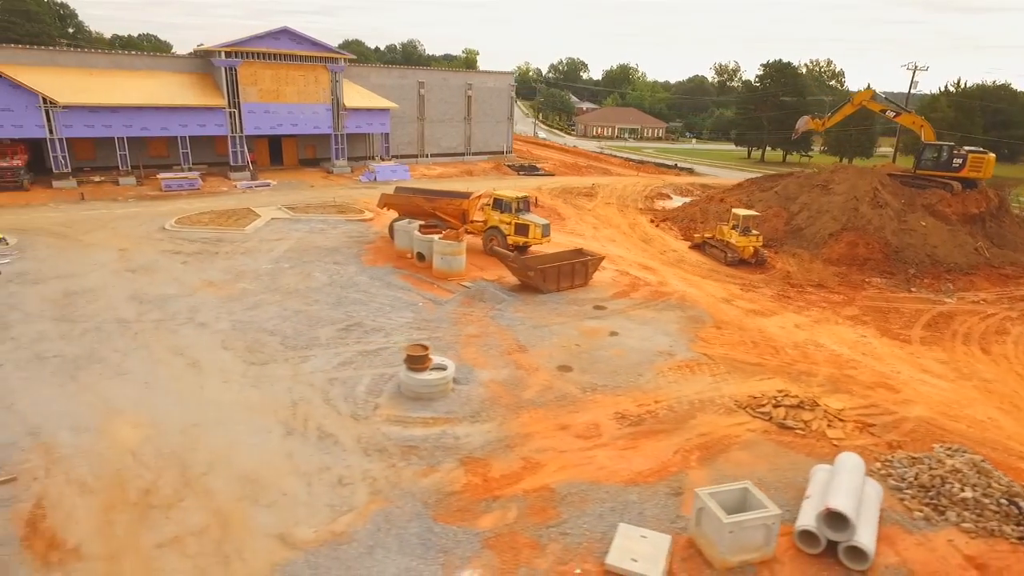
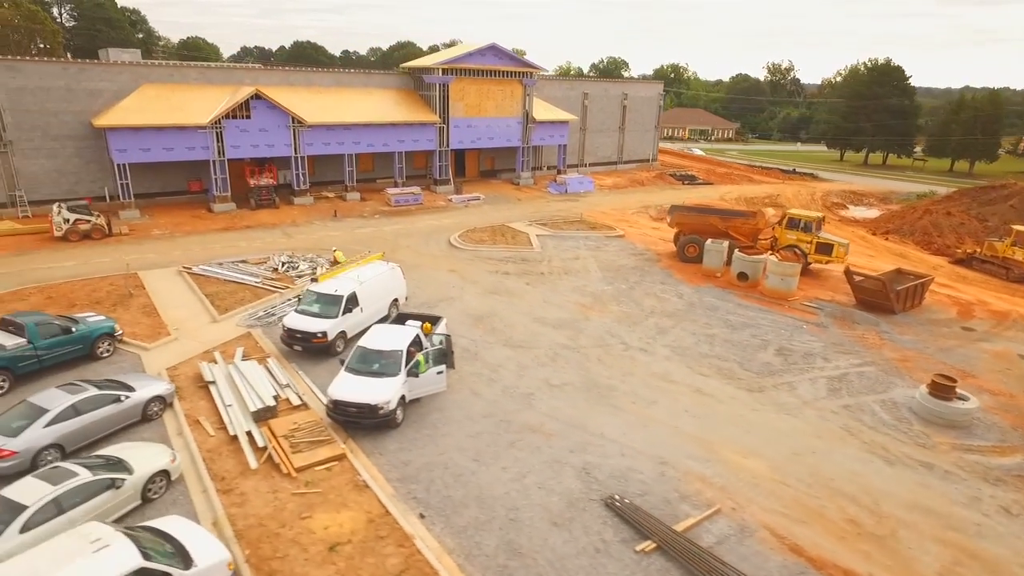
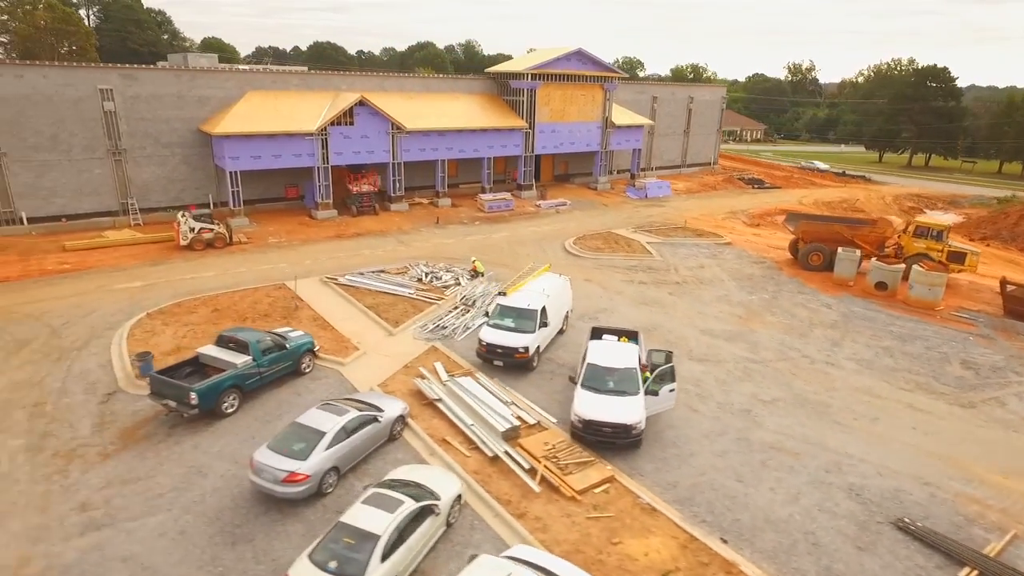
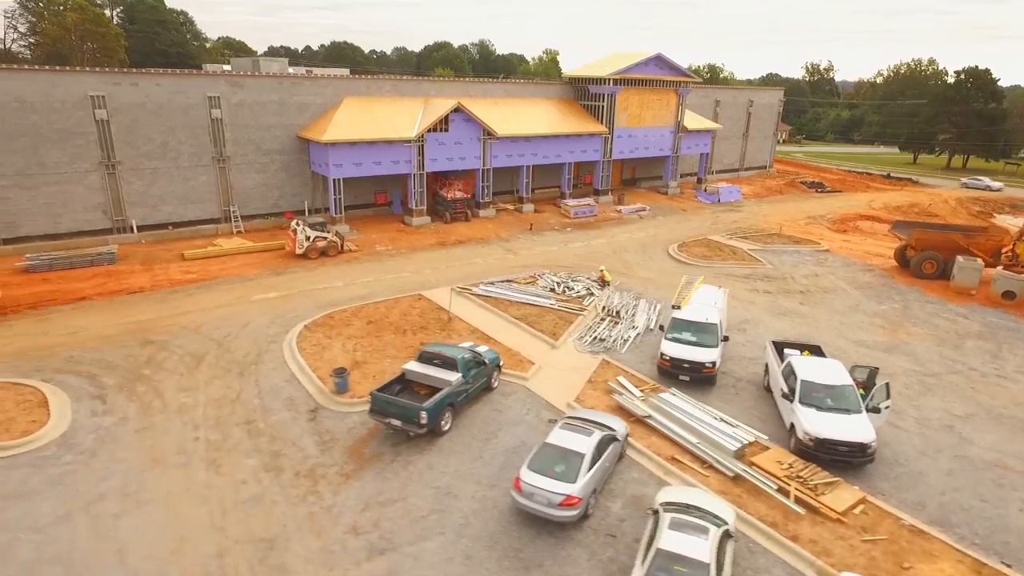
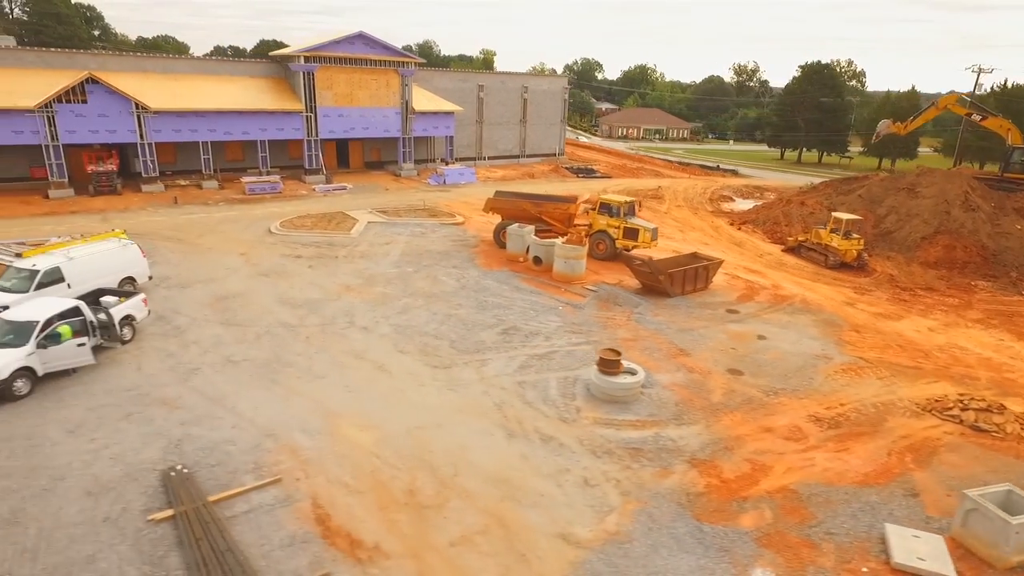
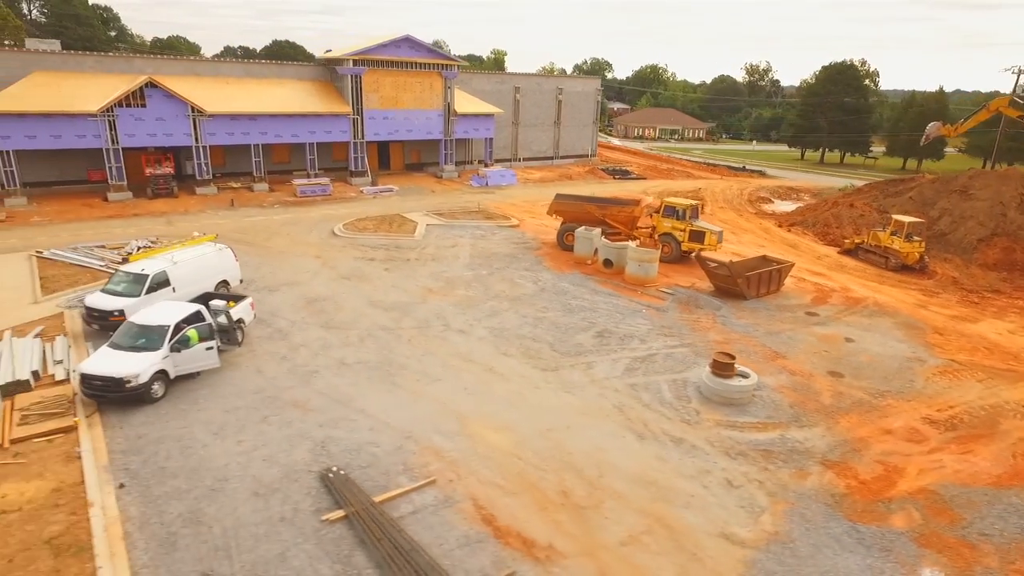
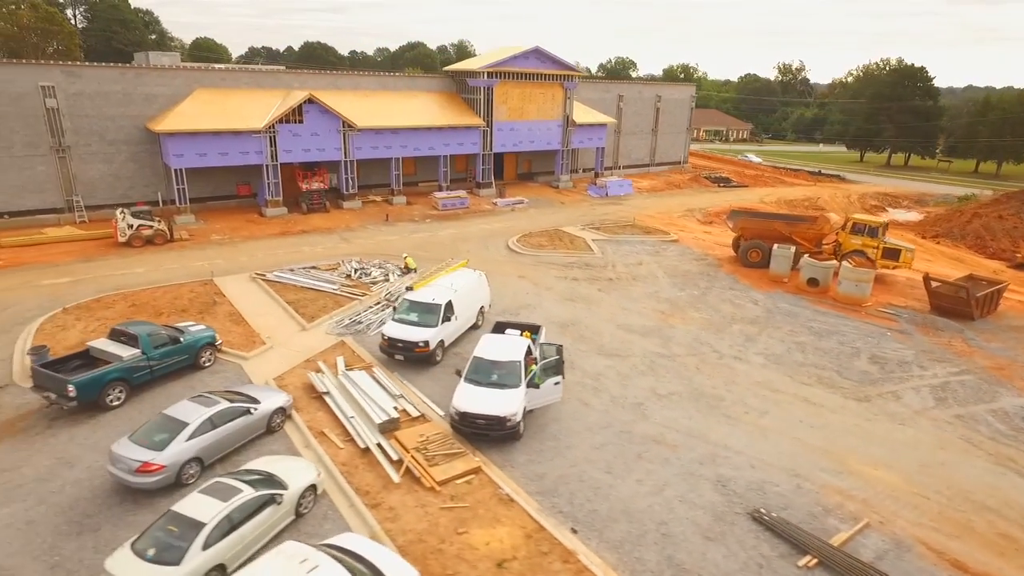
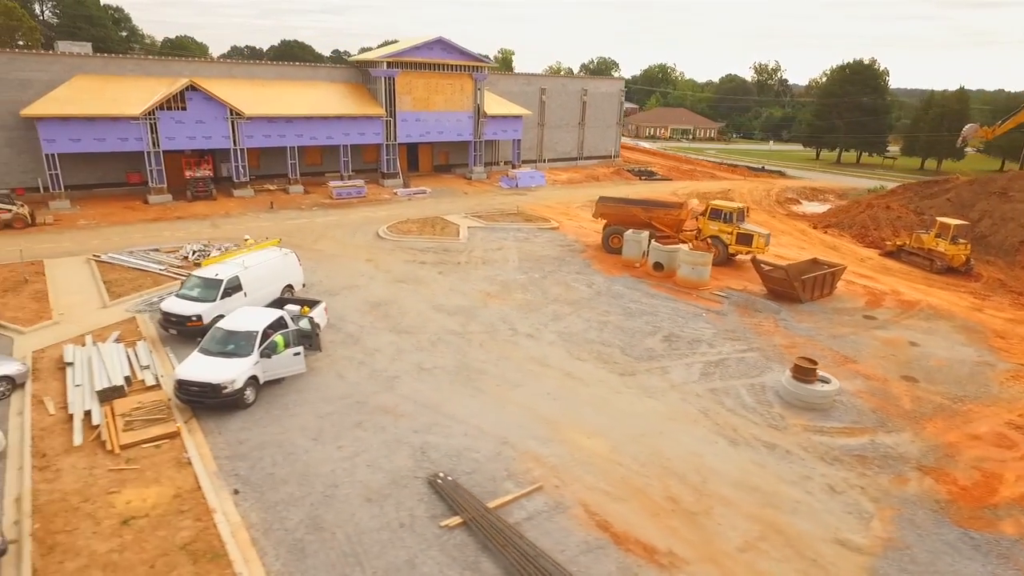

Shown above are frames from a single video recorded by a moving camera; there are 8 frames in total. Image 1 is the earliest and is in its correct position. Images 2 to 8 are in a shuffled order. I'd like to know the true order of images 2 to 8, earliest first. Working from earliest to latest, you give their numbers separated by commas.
5, 6, 8, 2, 7, 3, 4
